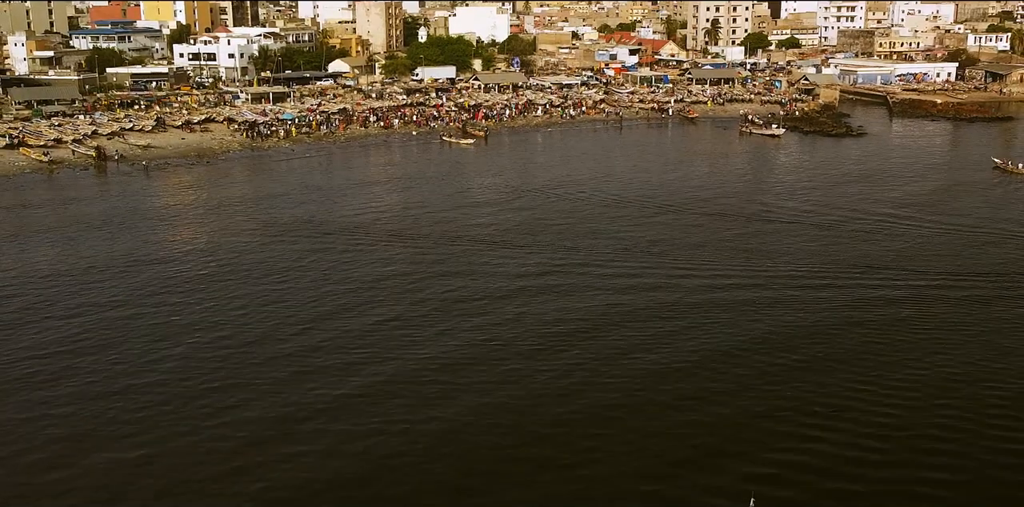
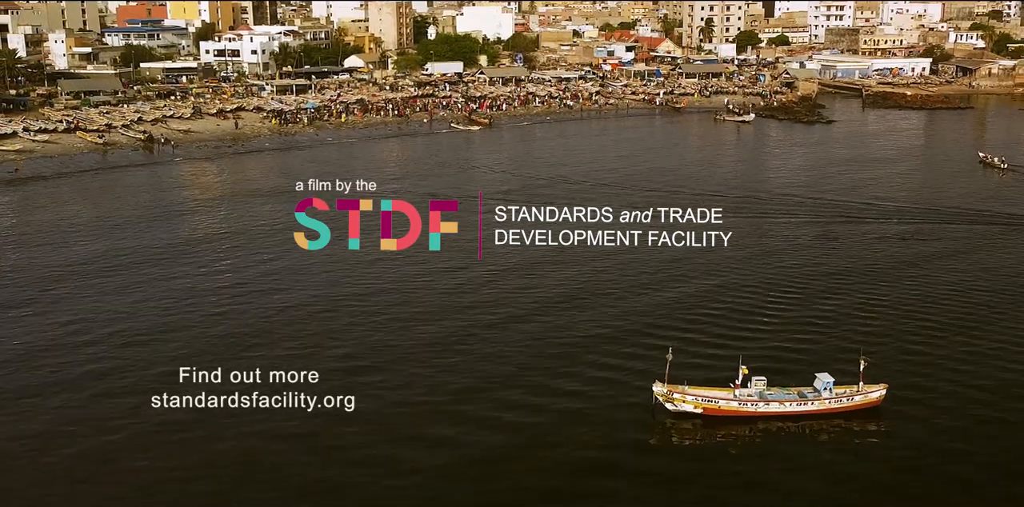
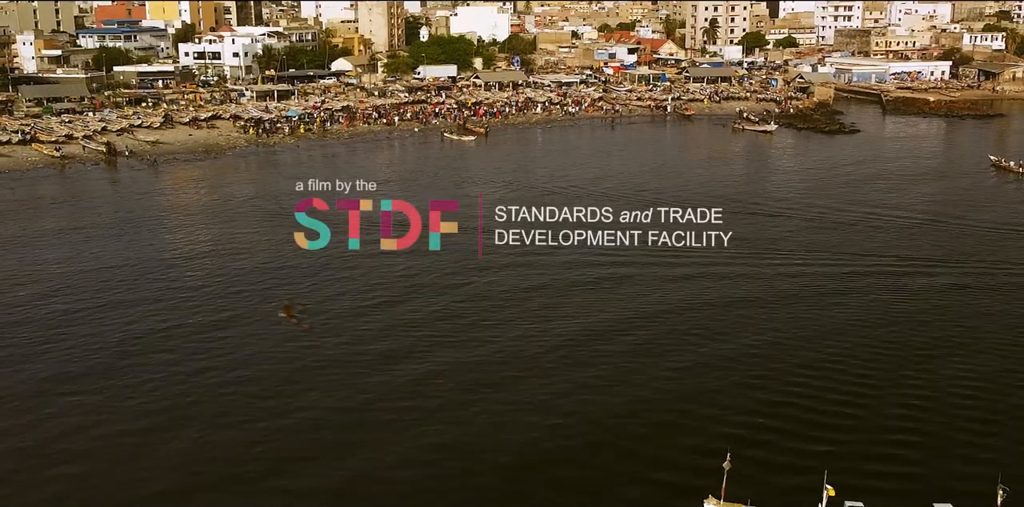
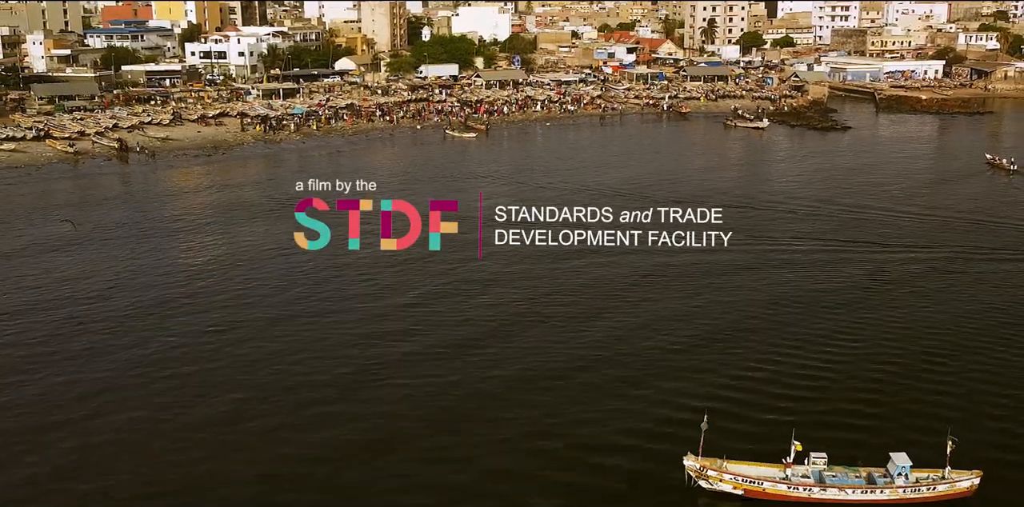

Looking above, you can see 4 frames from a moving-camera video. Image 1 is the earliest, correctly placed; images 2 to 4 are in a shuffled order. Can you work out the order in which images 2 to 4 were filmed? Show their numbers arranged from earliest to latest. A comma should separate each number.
3, 4, 2
